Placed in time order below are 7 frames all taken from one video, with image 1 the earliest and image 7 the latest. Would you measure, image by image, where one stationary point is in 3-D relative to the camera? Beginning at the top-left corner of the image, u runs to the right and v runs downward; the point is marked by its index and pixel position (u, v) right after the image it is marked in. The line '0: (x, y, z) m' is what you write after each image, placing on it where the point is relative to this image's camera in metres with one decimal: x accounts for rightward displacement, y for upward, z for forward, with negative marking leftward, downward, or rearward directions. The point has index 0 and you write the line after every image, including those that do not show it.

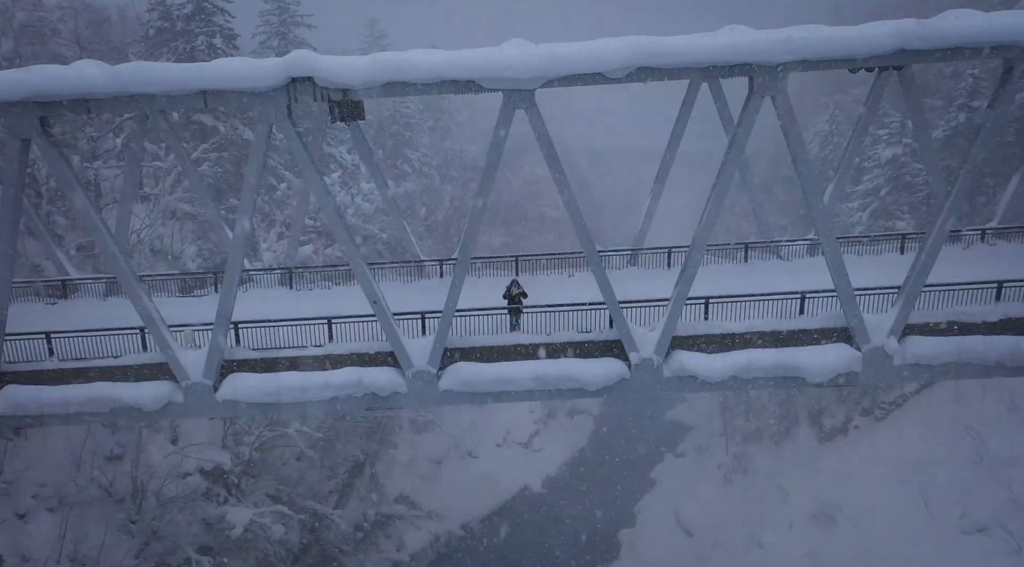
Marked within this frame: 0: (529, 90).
0: (+0.3, +2.7, +12.2) m
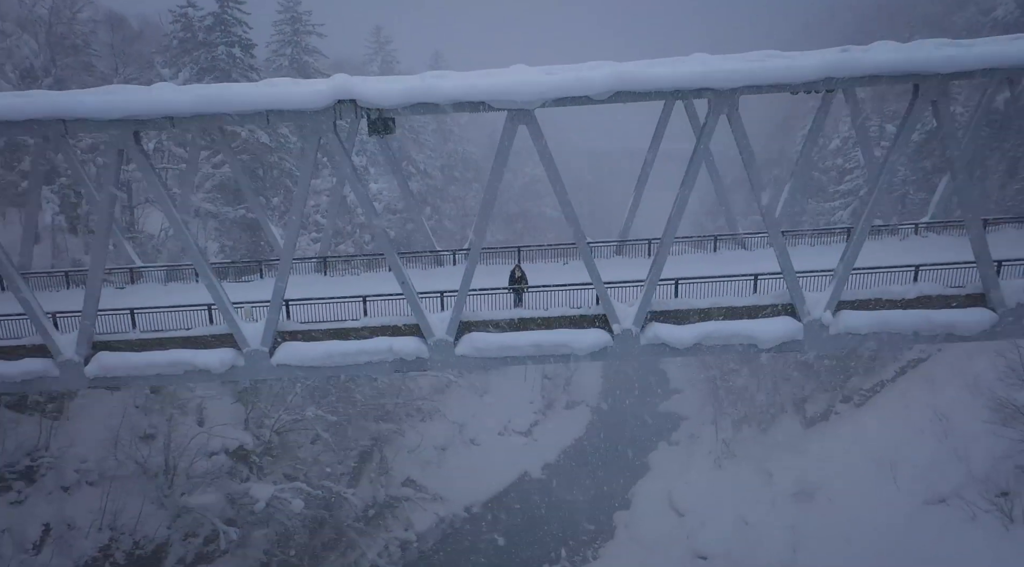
0: (+0.4, +3.0, +14.4) m
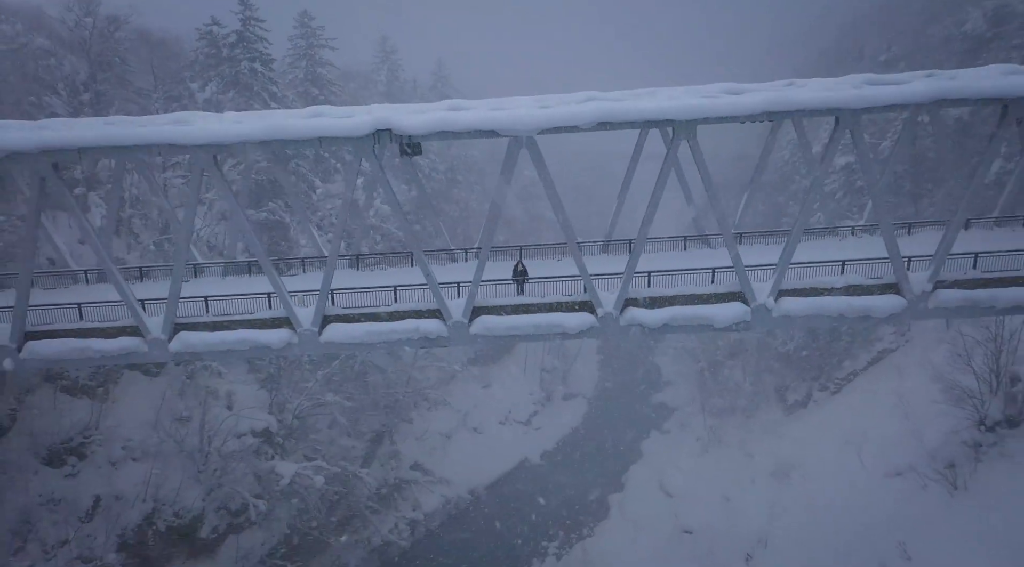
0: (+0.4, +3.1, +17.2) m
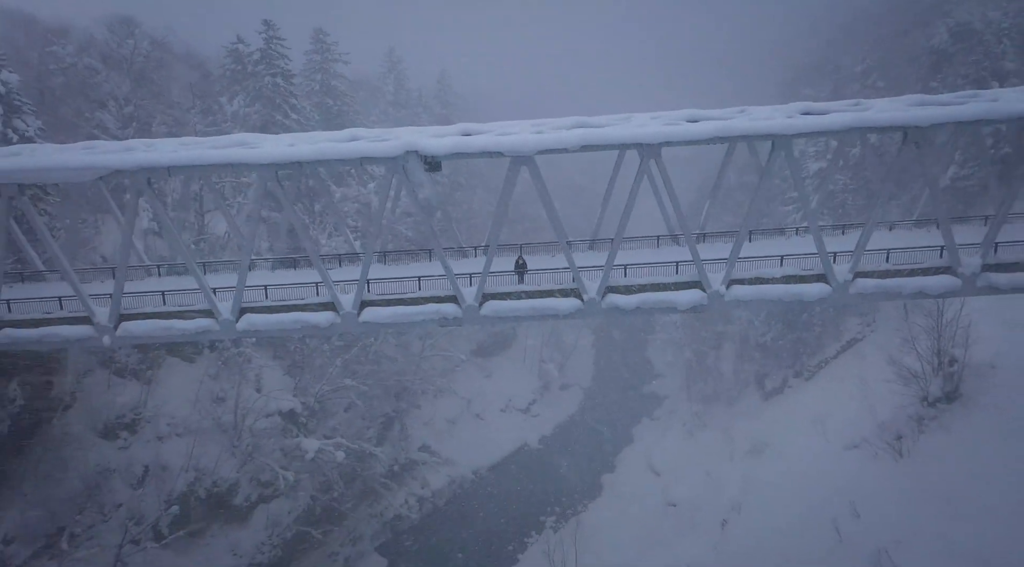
0: (+0.4, +3.3, +20.8) m
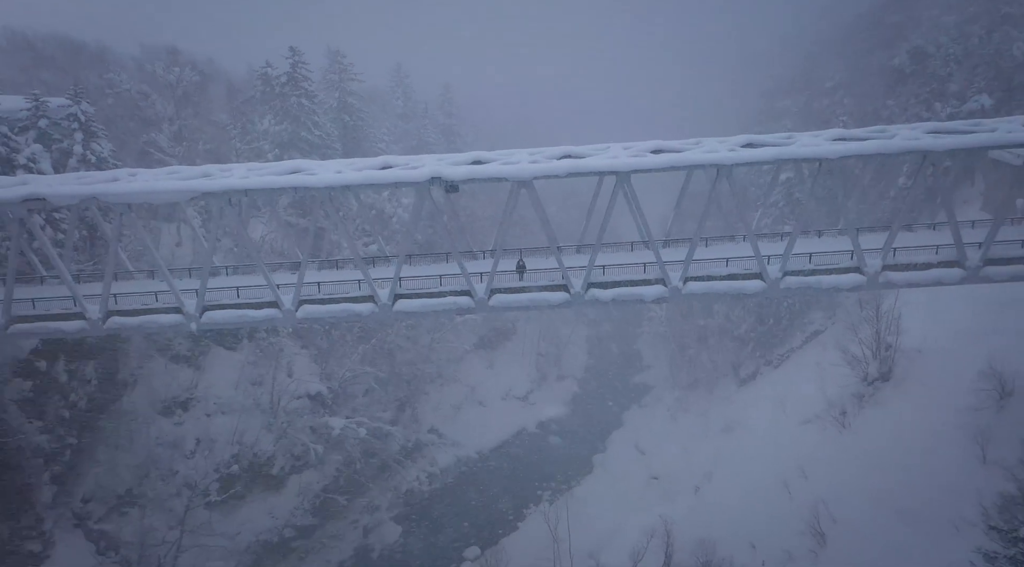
0: (+0.5, +3.4, +25.8) m
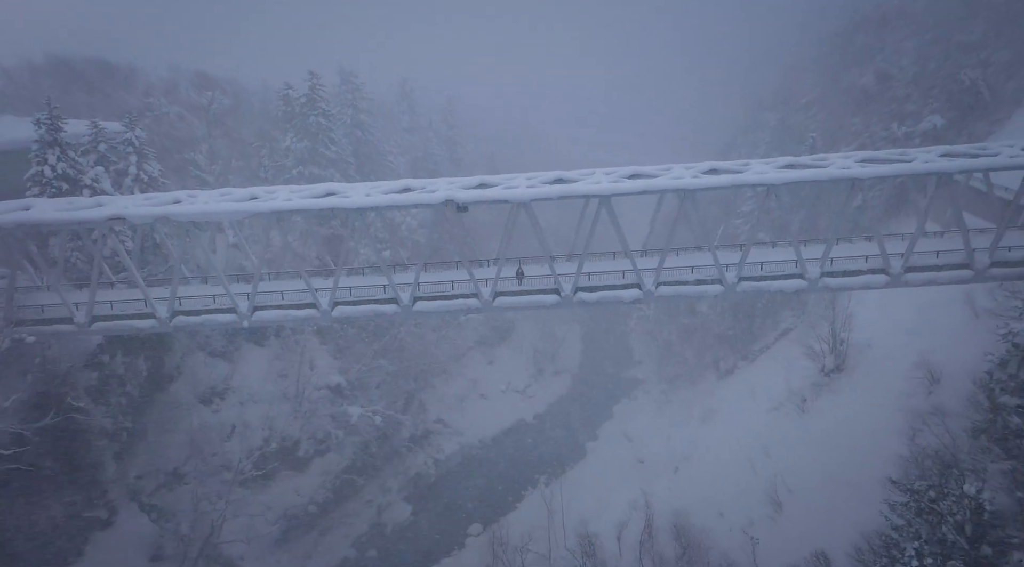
0: (+0.5, +3.3, +30.5) m
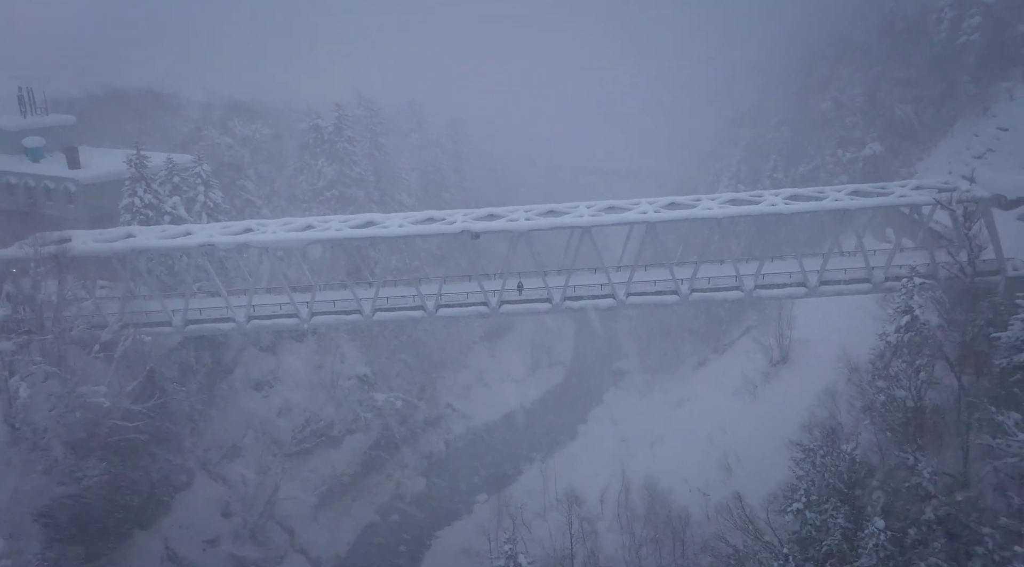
0: (+0.6, +2.8, +38.3) m
